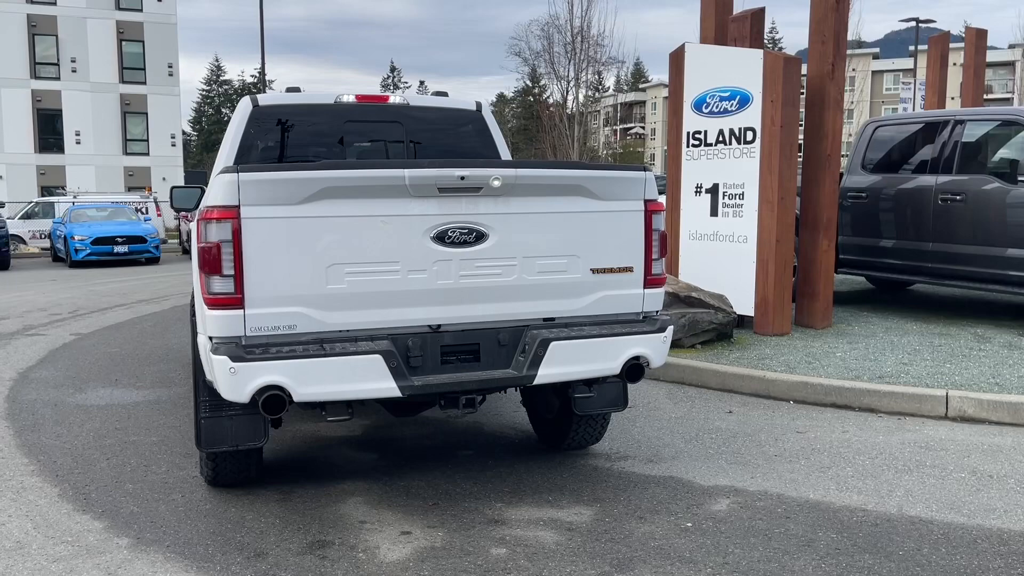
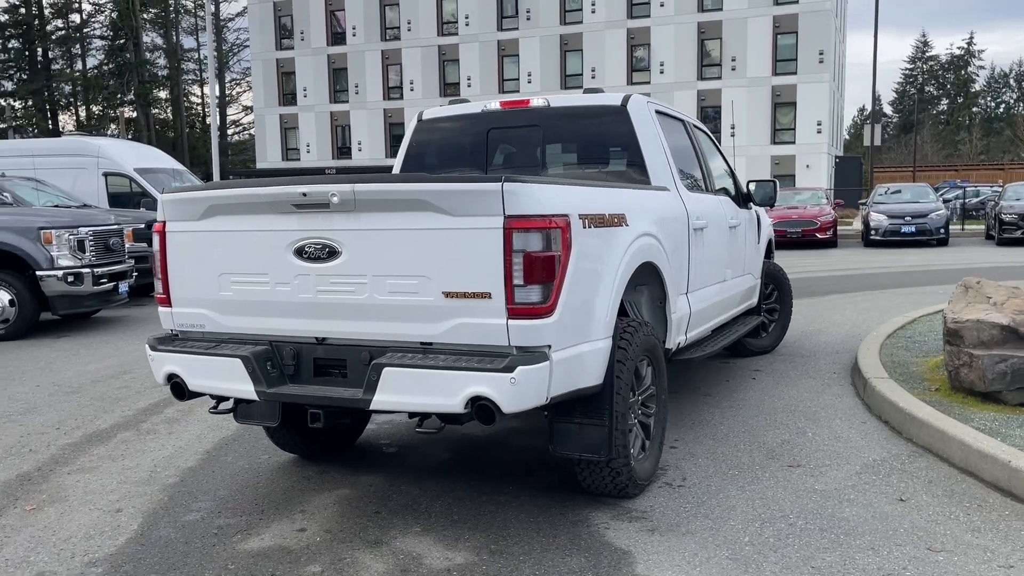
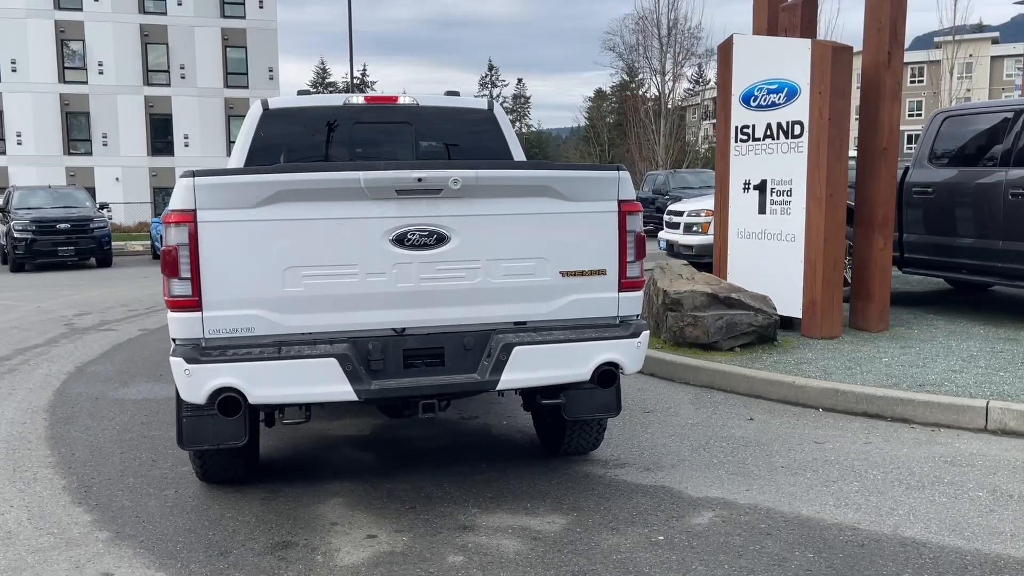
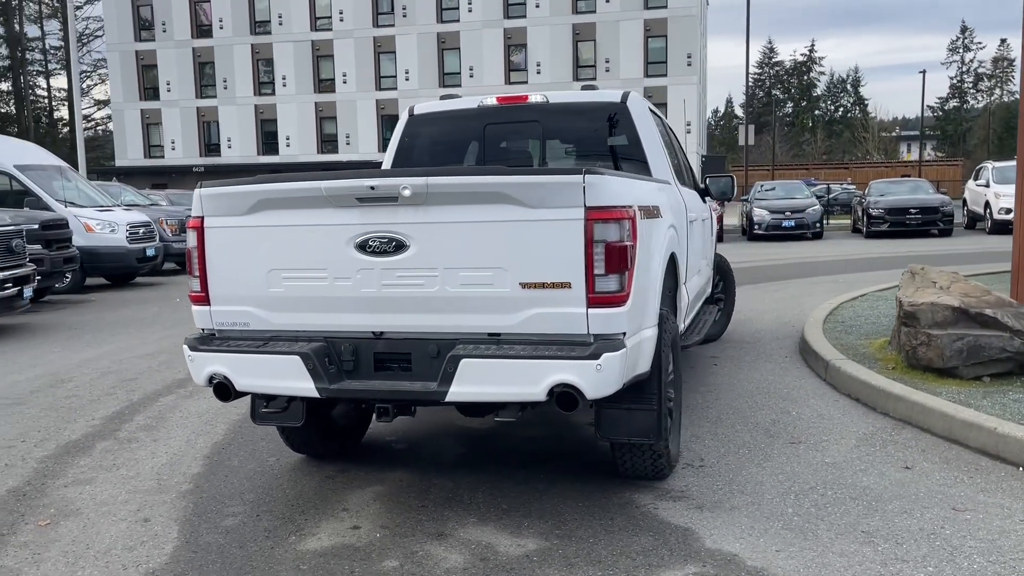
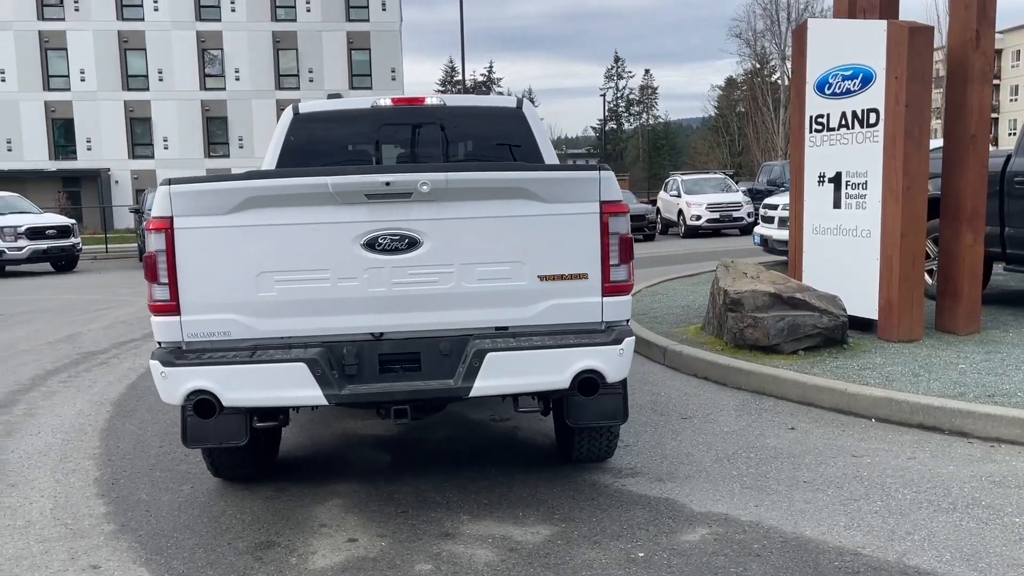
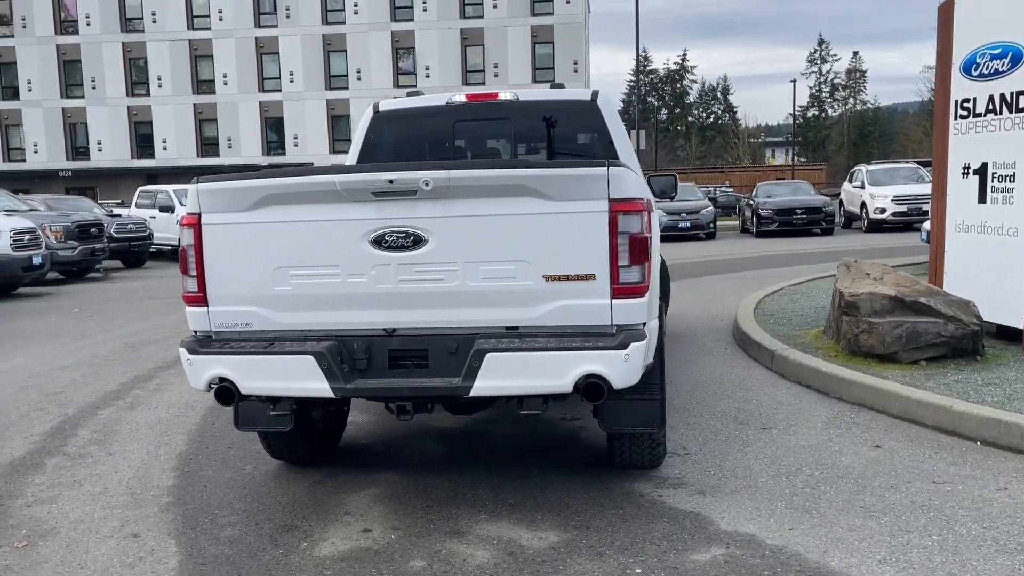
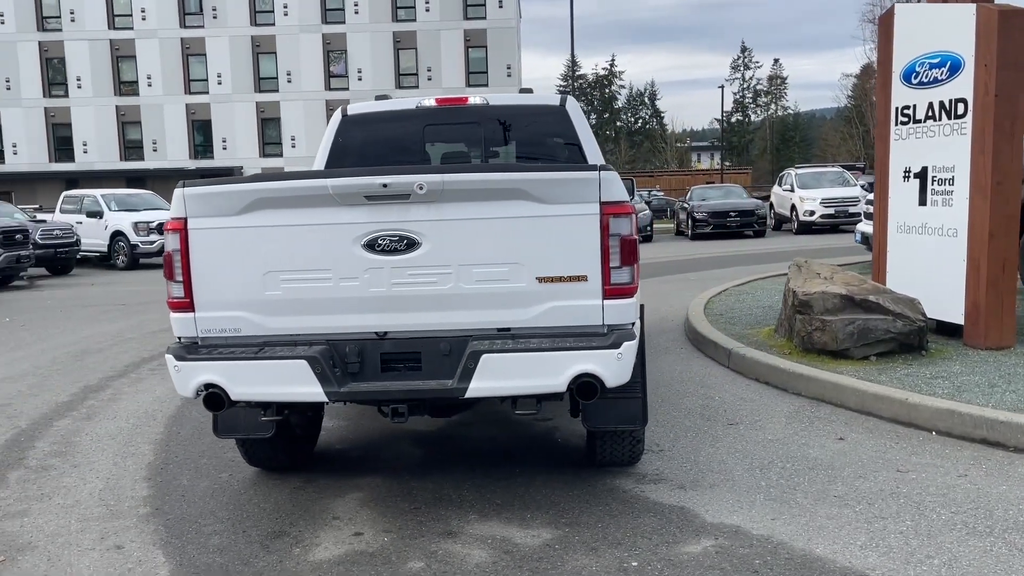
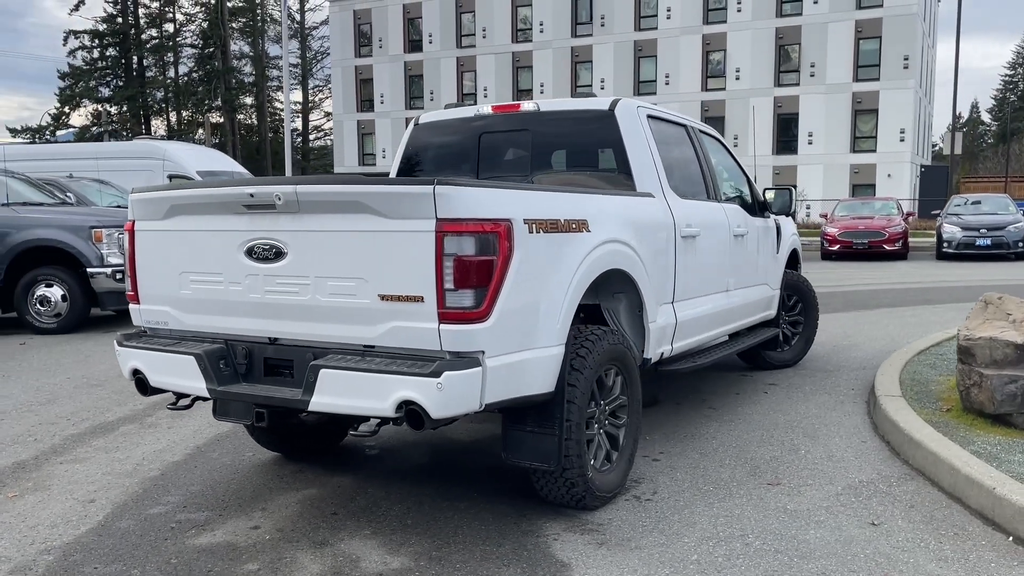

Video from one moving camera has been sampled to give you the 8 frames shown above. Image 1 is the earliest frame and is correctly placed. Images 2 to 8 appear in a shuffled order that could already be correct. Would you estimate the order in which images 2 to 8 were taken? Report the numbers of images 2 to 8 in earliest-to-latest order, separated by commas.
3, 5, 7, 6, 4, 2, 8
